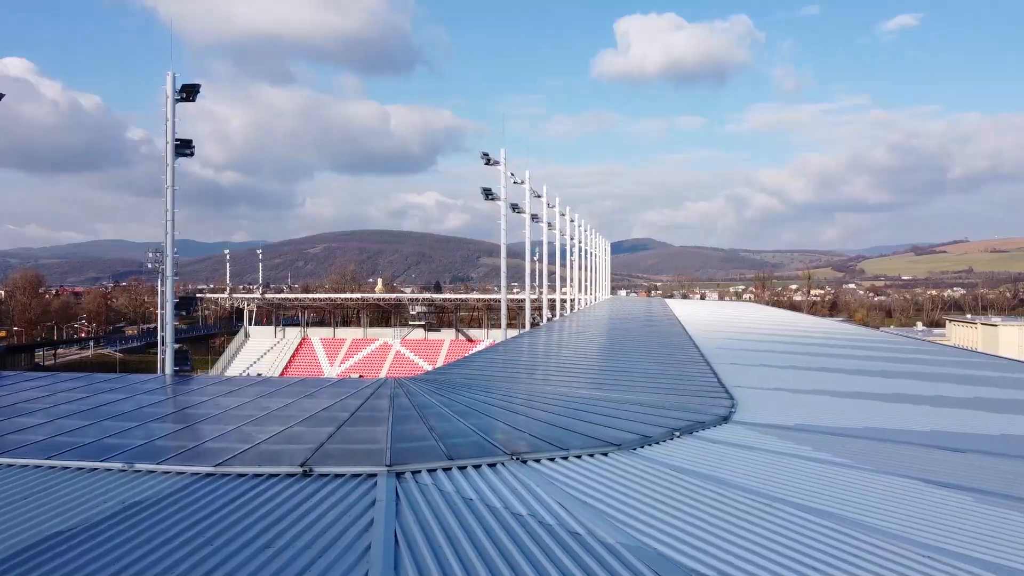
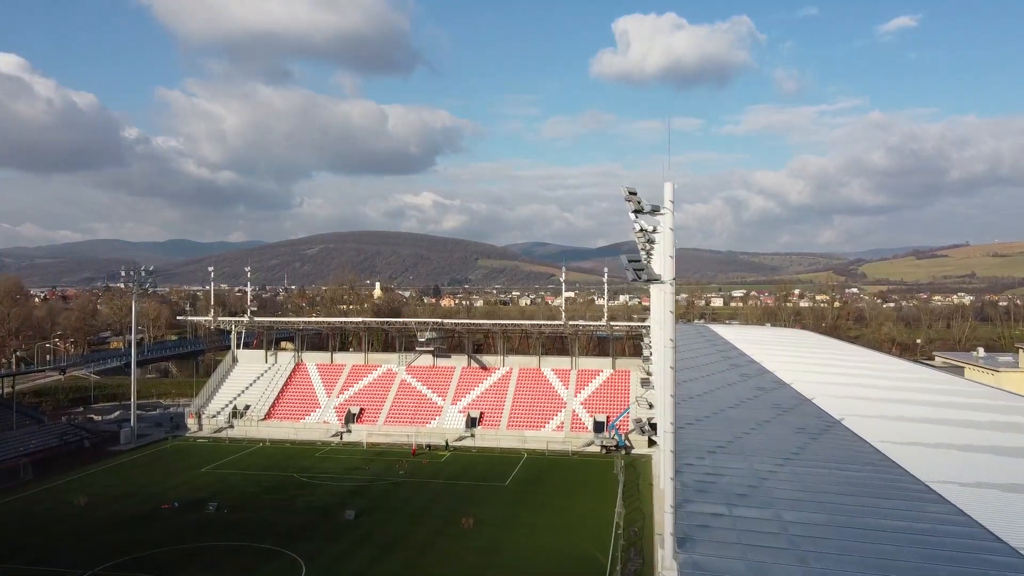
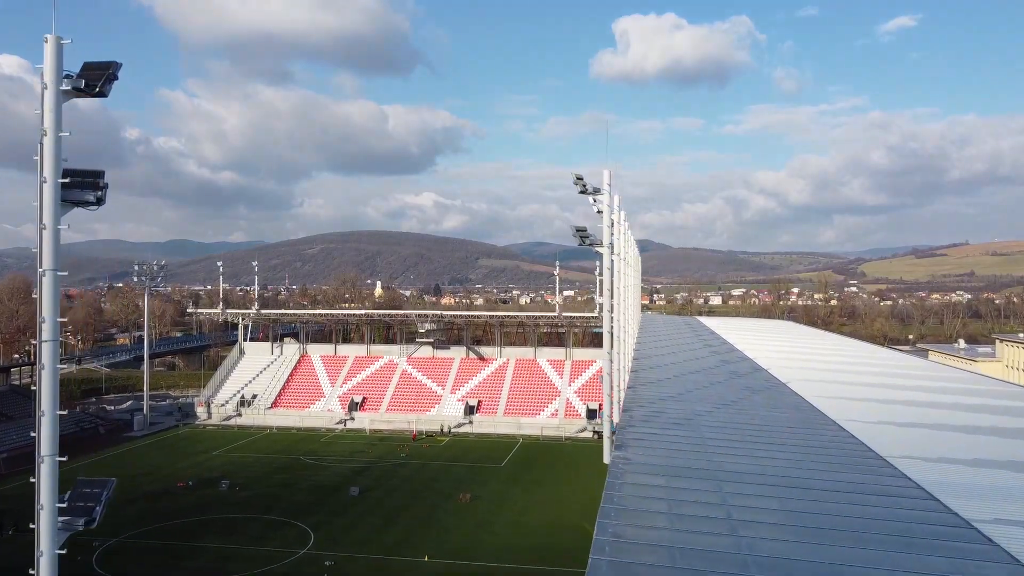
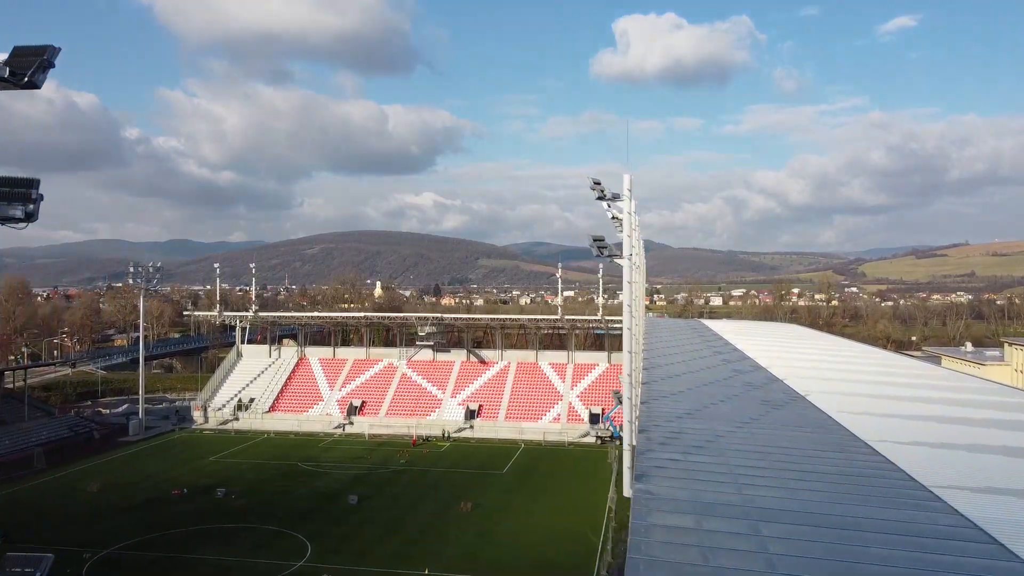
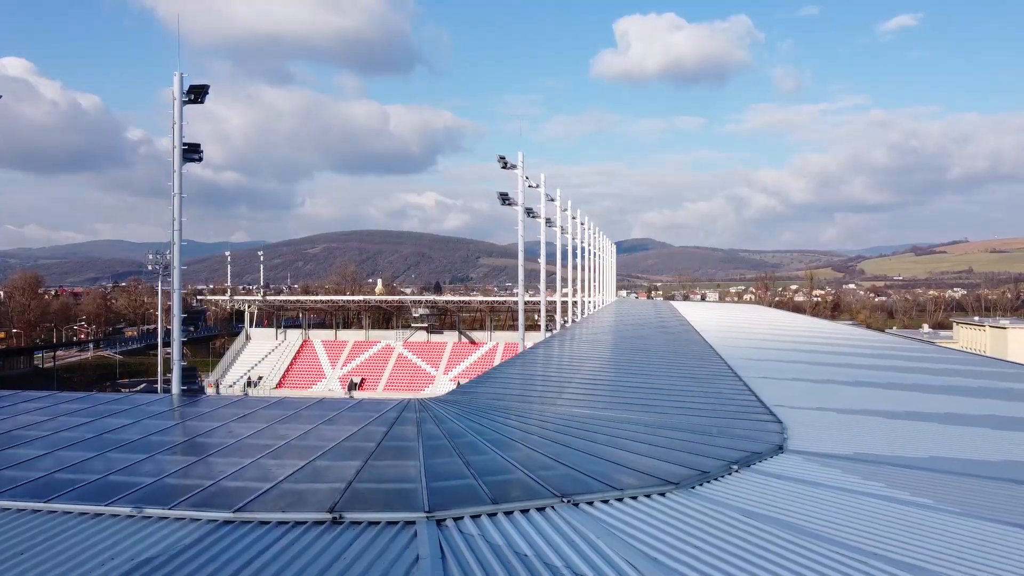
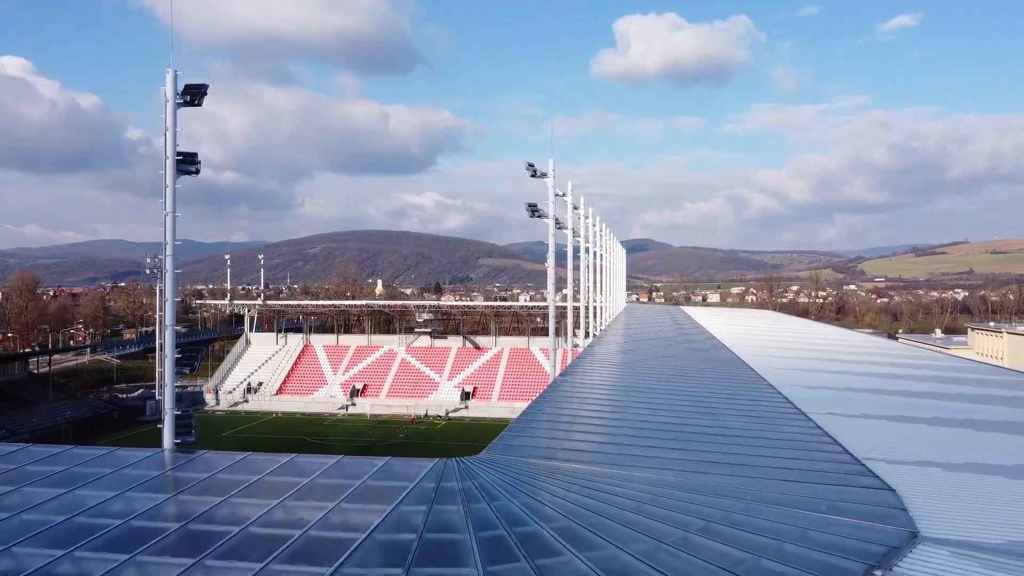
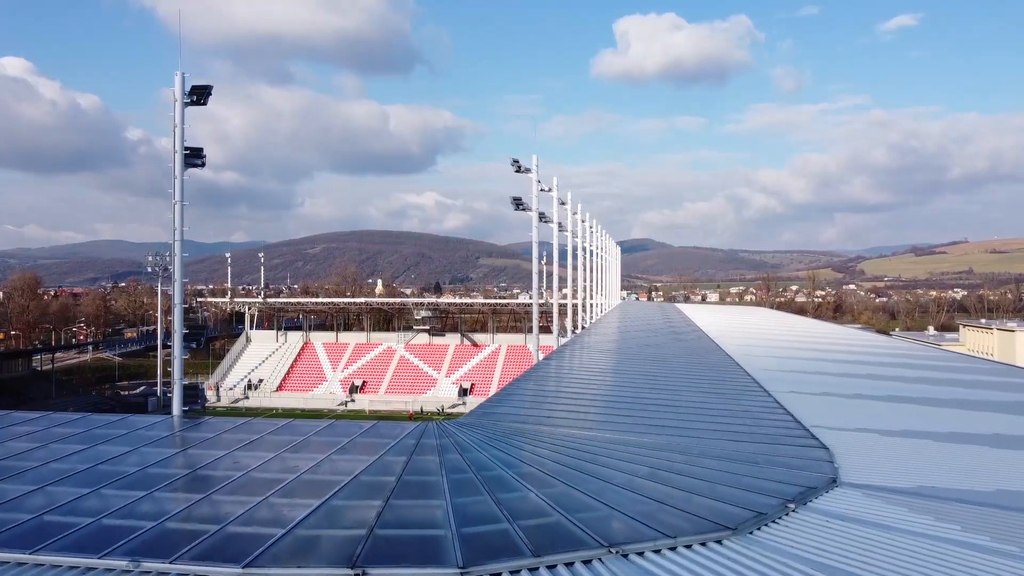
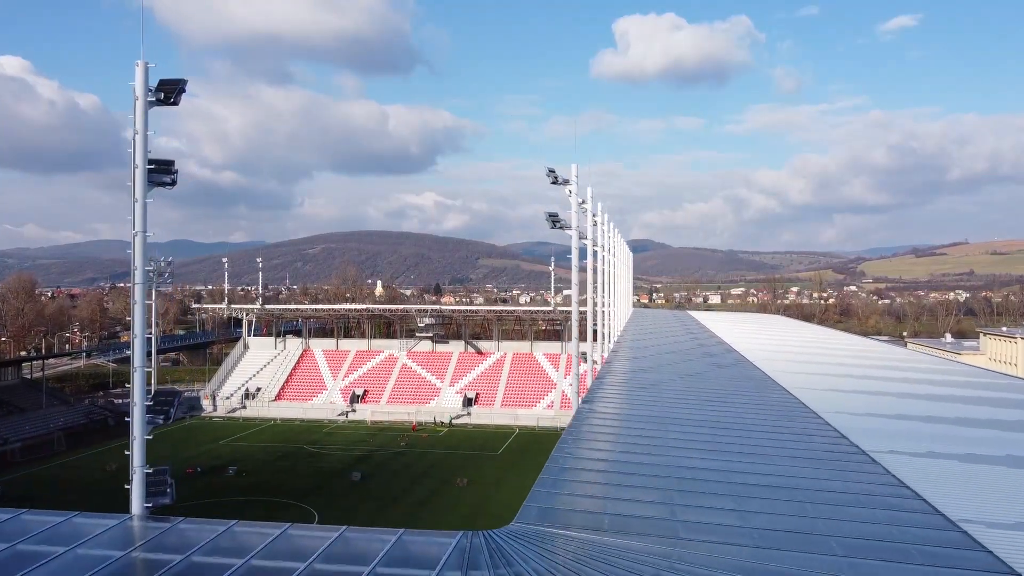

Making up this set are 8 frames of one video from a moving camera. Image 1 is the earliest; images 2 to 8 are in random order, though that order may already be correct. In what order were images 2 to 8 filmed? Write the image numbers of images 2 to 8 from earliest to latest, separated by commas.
5, 7, 6, 8, 3, 4, 2
